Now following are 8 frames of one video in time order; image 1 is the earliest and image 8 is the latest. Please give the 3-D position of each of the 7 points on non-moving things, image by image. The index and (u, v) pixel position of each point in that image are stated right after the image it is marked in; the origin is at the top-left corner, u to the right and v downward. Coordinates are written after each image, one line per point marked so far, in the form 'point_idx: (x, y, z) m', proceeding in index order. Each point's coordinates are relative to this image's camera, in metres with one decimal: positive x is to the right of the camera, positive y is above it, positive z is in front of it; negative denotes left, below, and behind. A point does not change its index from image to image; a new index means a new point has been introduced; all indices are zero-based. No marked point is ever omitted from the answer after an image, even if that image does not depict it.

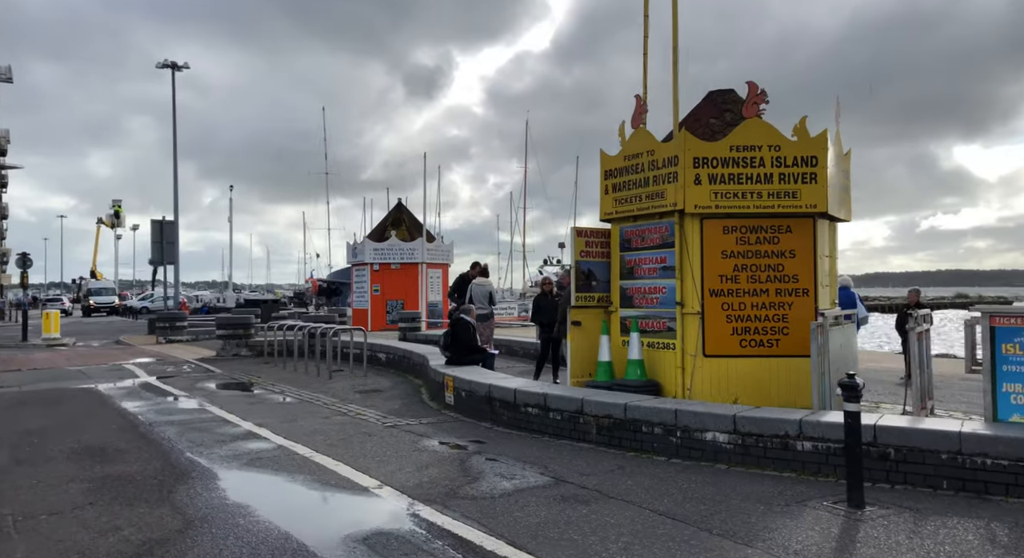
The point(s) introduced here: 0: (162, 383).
0: (-6.4, -1.9, +13.5) m
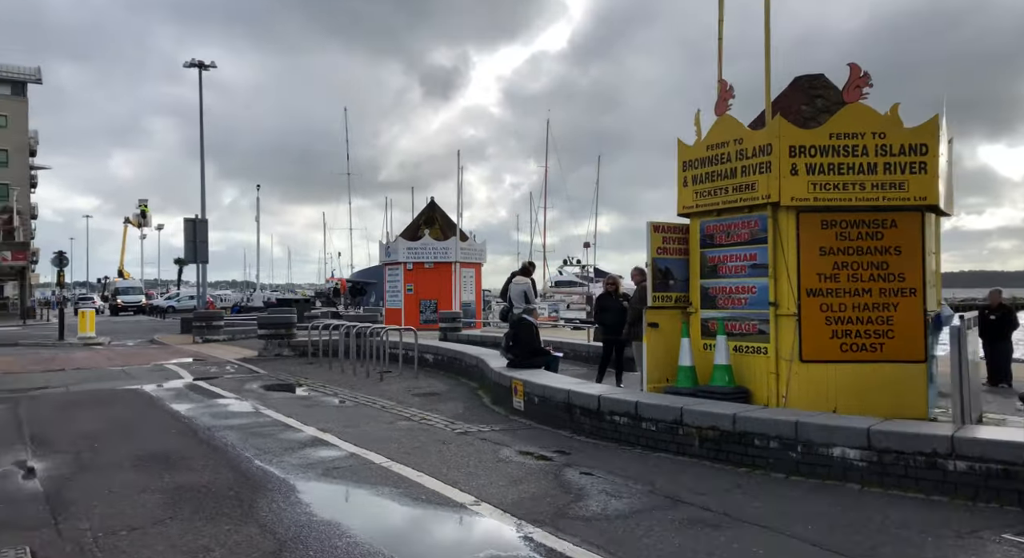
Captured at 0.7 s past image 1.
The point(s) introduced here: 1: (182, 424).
0: (-5.4, -1.9, +13.2) m
1: (-4.0, -1.8, +8.9) m
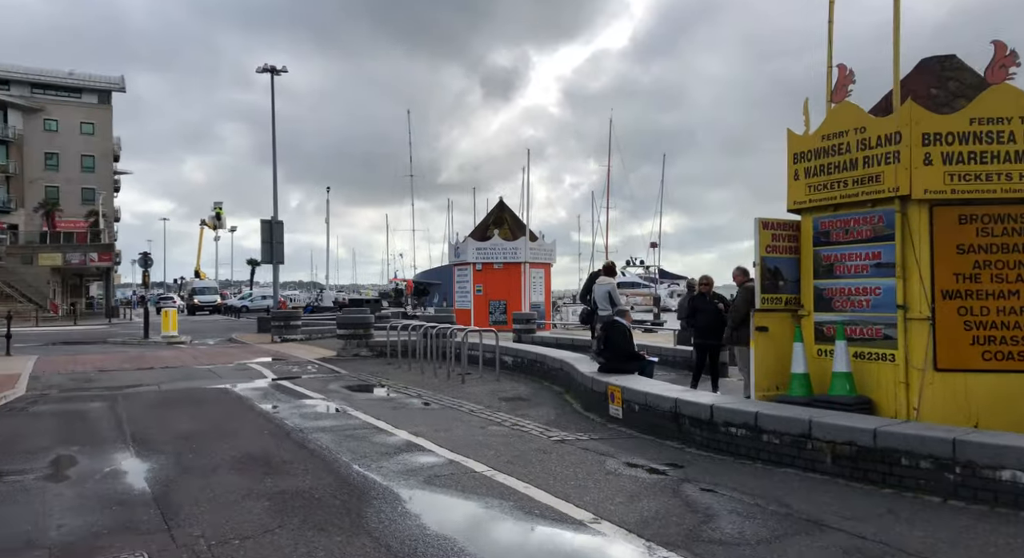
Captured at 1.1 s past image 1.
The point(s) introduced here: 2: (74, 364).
0: (-3.9, -1.9, +13.3) m
1: (-2.9, -1.8, +8.9) m
2: (-10.1, -2.0, +16.9) m
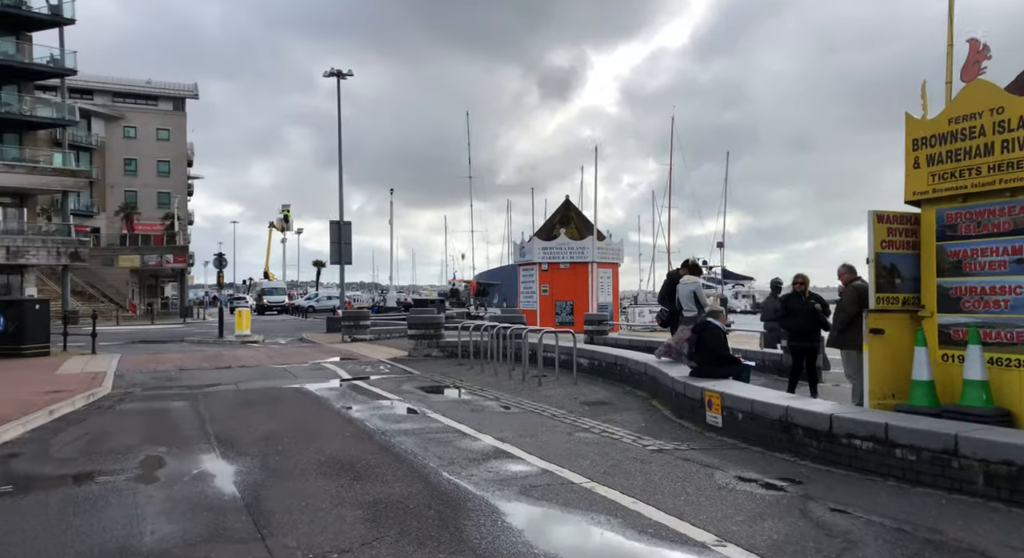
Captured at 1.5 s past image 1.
0: (-2.6, -1.9, +13.2) m
1: (-1.9, -1.8, +8.7) m
2: (-8.4, -2.0, +17.2) m
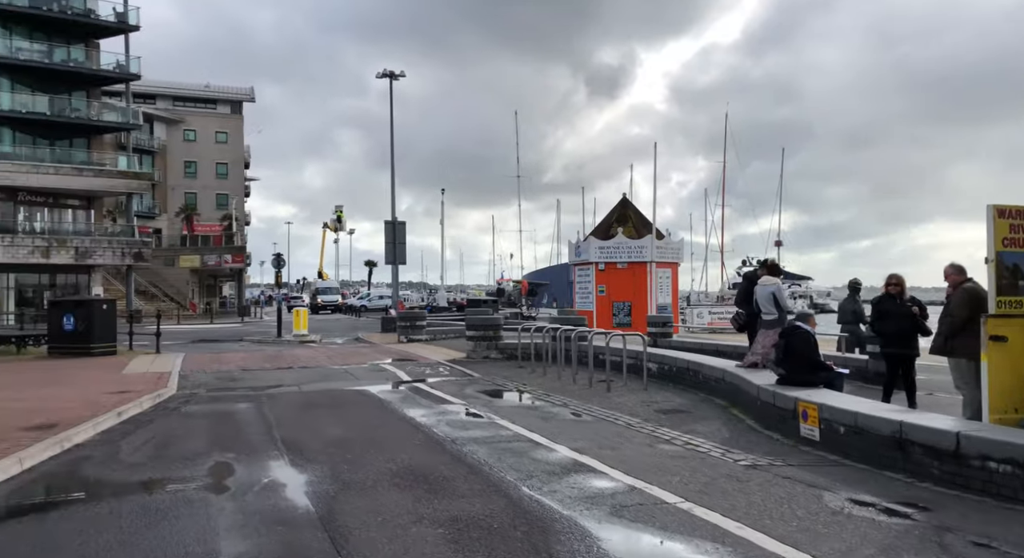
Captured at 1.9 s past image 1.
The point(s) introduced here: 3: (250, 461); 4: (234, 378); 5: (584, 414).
0: (-1.4, -1.9, +12.9) m
1: (-1.0, -1.8, +8.4) m
2: (-7.0, -2.0, +17.3) m
3: (-2.6, -1.8, +7.3) m
4: (-5.5, -2.0, +14.4) m
5: (+1.0, -1.8, +9.8) m
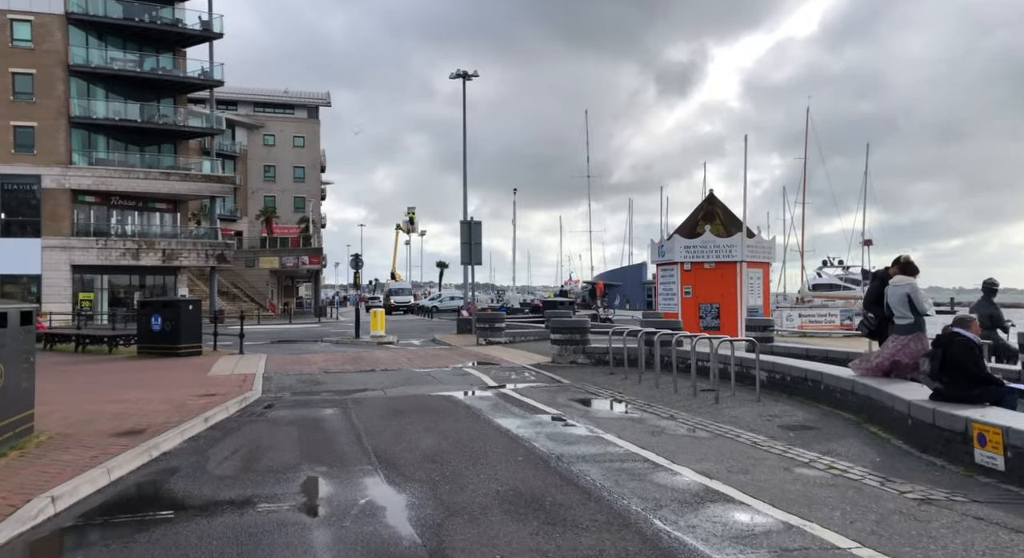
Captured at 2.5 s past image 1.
0: (+0.2, -2.0, +12.2) m
1: (+0.1, -1.8, +7.7) m
2: (-5.0, -2.0, +17.1) m
3: (-1.6, -1.8, +6.7) m
4: (-3.8, -2.0, +14.1) m
5: (+2.2, -1.8, +8.9) m
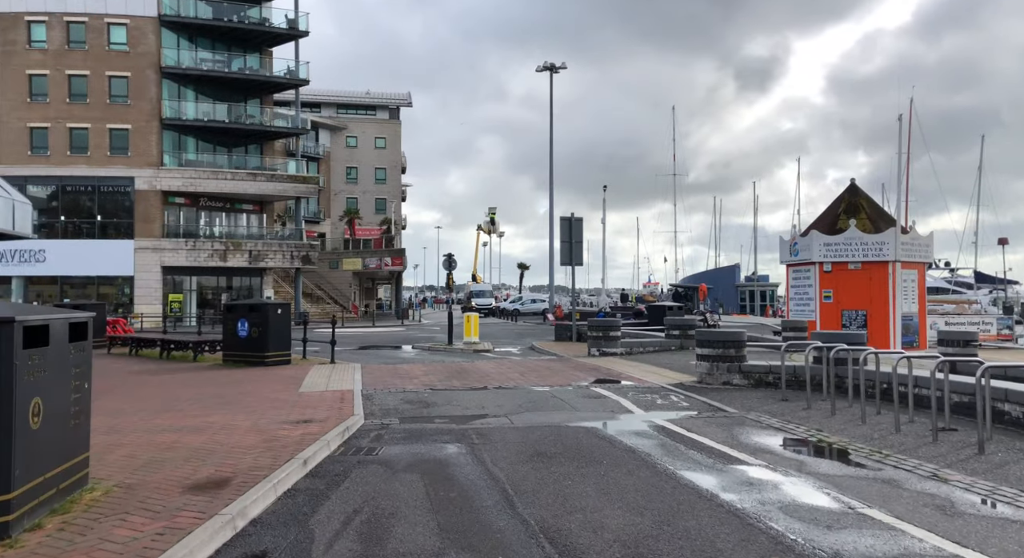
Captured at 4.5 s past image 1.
0: (+2.3, -2.0, +9.6) m
1: (+1.8, -1.8, +5.1) m
2: (-2.3, -2.1, +15.0) m
3: (0.0, -1.8, +4.3) m
4: (-1.4, -2.0, +11.9) m
5: (+4.0, -1.8, +6.1) m
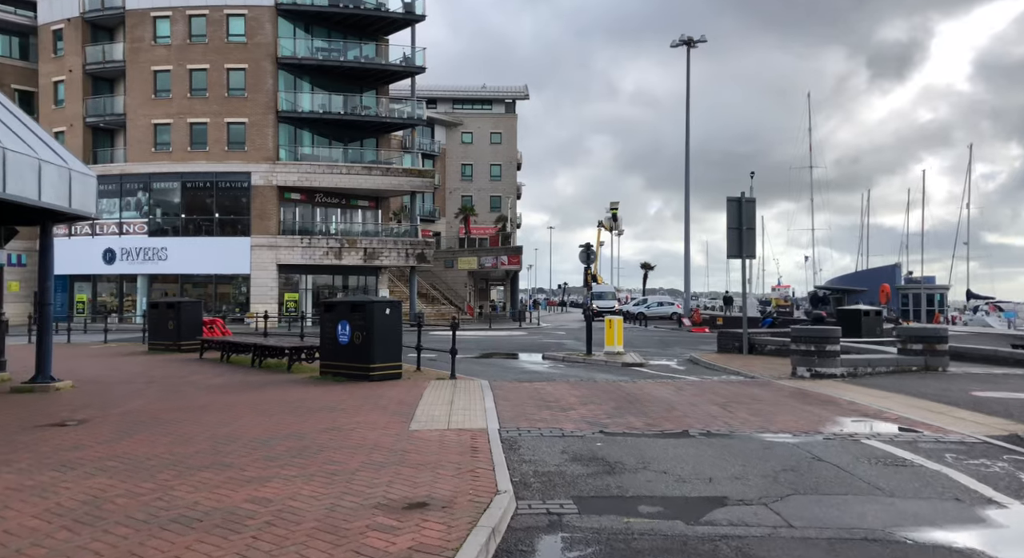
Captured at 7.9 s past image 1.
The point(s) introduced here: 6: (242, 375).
0: (+4.3, -1.8, +4.5) m
1: (+3.1, -1.7, +0.1) m
2: (+0.5, -1.9, +10.6) m
3: (+1.3, -1.6, -0.4) m
4: (+1.0, -1.8, +7.3) m
5: (+5.5, -1.7, +0.7) m
6: (-5.8, -2.1, +15.7) m
